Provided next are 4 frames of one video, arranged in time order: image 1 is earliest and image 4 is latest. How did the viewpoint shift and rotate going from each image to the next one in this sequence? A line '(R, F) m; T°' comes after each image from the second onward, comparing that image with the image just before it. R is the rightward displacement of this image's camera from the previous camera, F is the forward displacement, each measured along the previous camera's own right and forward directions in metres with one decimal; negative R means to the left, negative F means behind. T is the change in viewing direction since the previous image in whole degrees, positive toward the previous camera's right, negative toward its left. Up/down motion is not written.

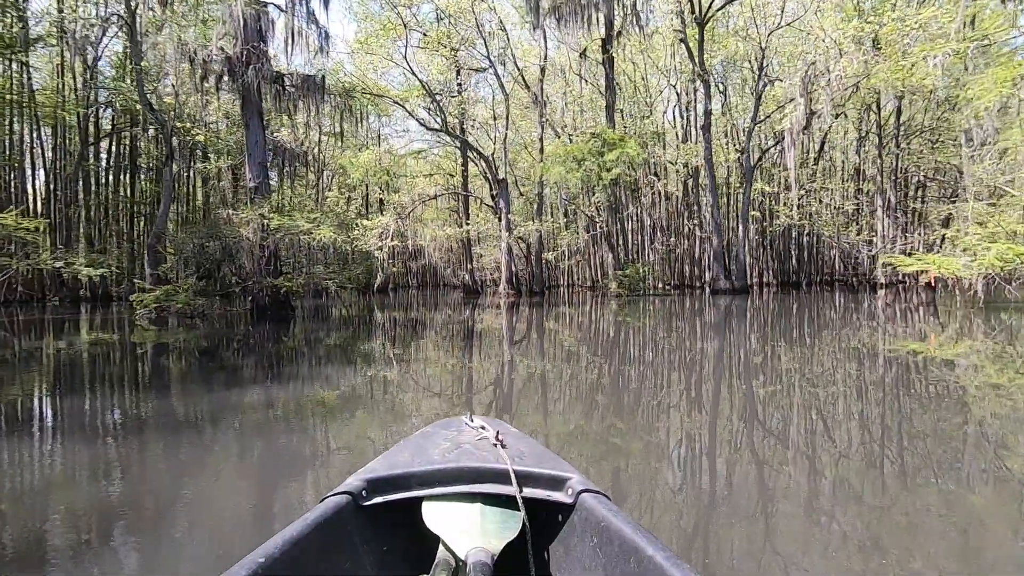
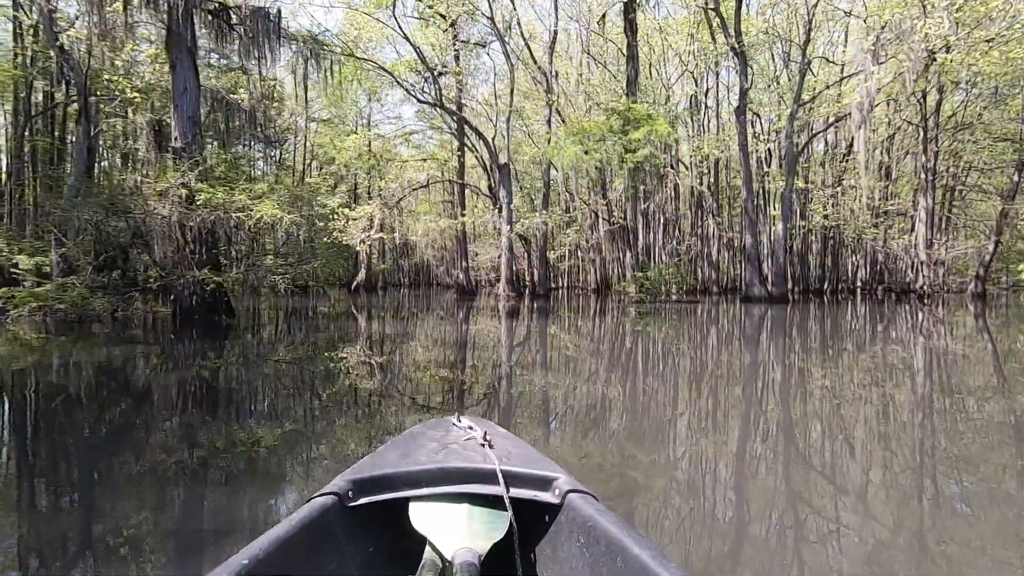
(-0.1, +0.8) m; +1°
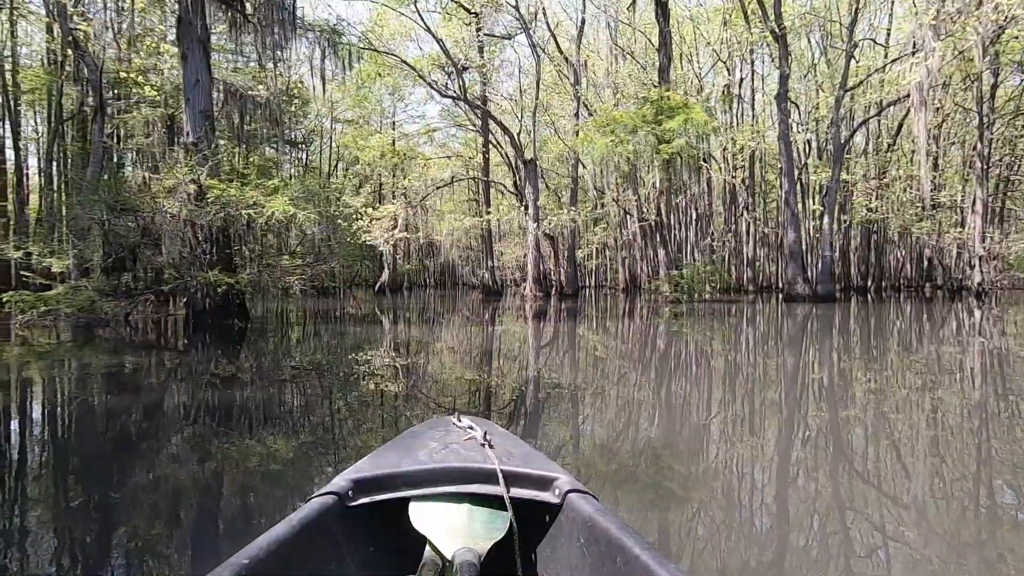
(0.0, +0.2) m; -3°
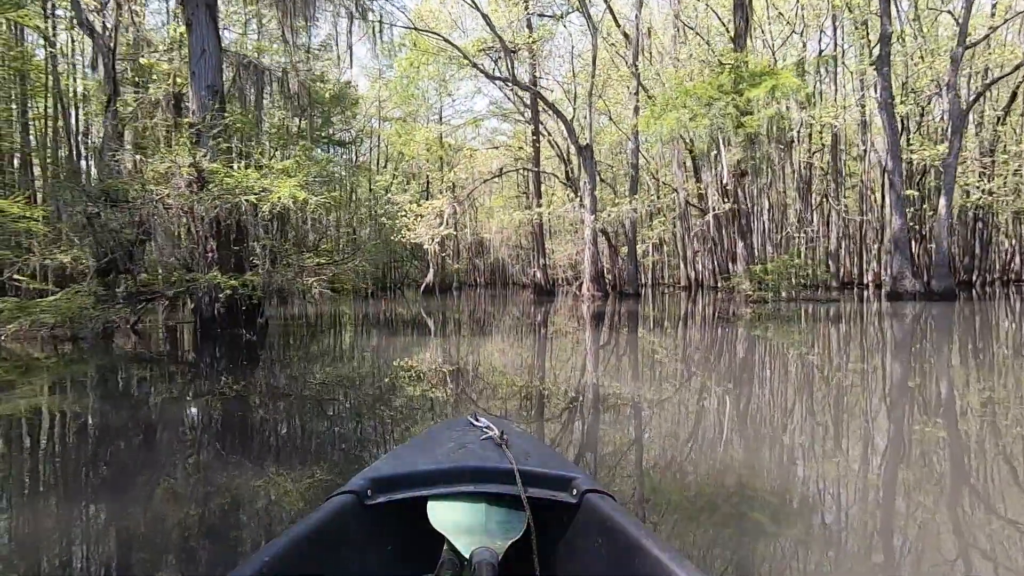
(0.0, +0.4) m; -5°
